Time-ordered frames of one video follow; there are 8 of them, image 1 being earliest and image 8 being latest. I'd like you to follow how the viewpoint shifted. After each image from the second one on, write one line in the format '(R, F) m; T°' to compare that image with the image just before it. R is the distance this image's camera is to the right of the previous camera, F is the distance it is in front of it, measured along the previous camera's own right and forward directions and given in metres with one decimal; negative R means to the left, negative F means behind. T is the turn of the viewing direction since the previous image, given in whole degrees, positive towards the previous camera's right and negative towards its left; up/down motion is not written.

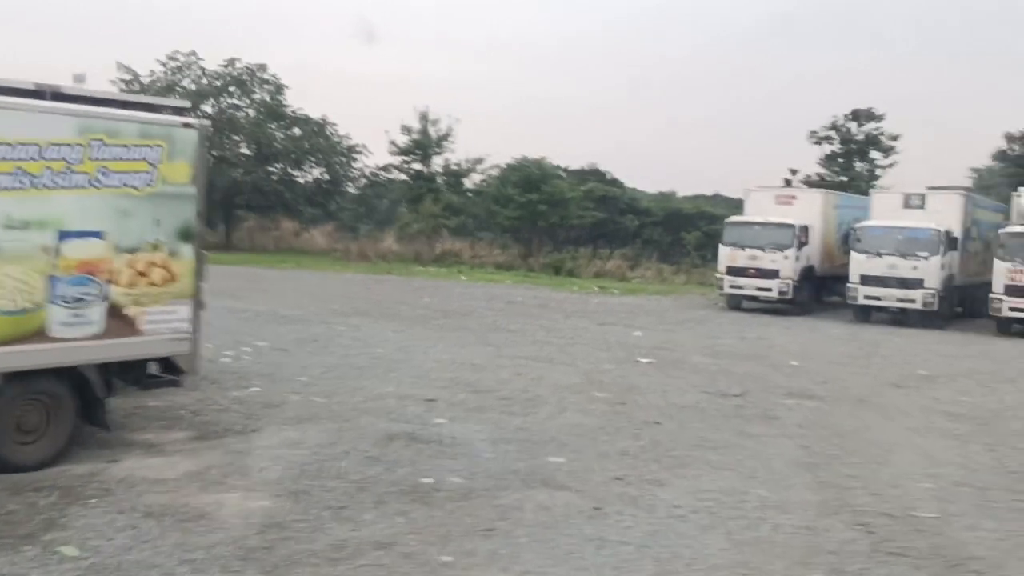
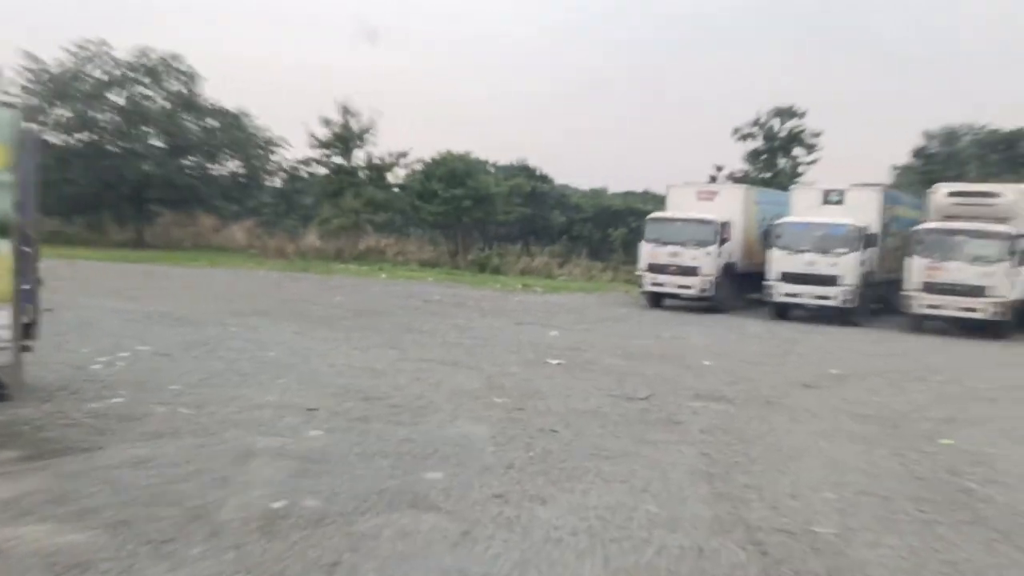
(+0.5, +0.7) m; +4°
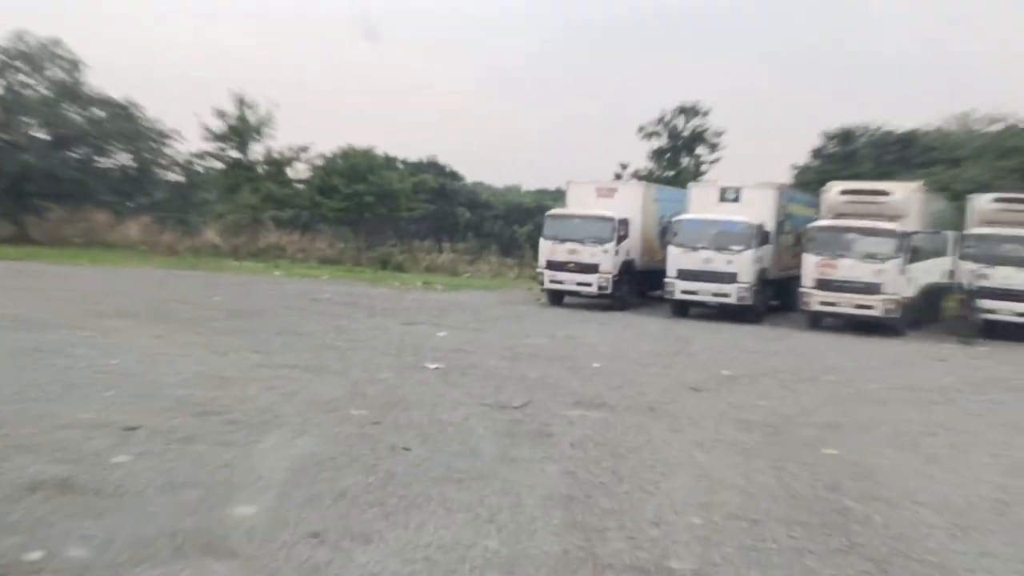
(+0.6, +0.9) m; +5°
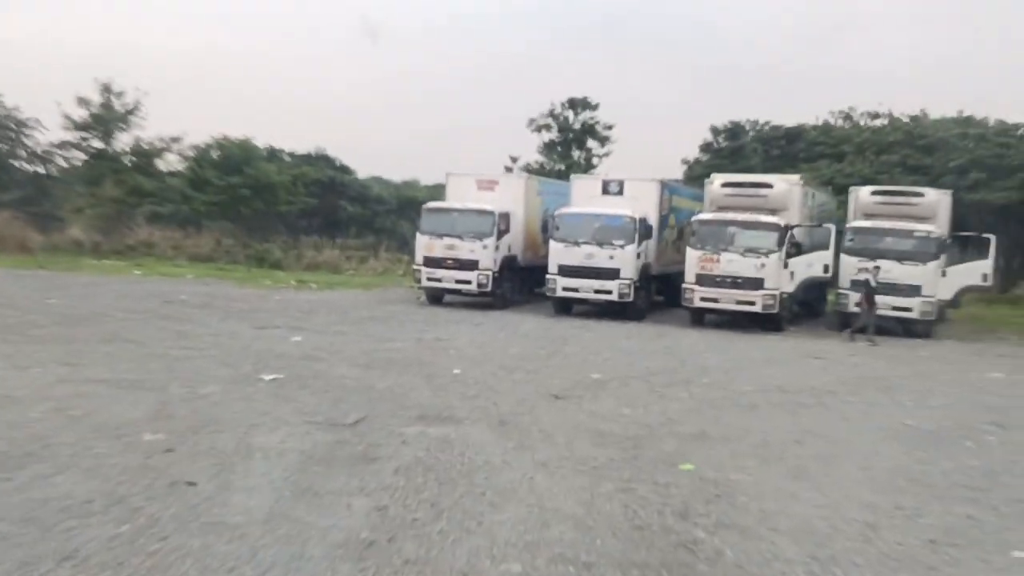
(+0.8, +1.1) m; +6°
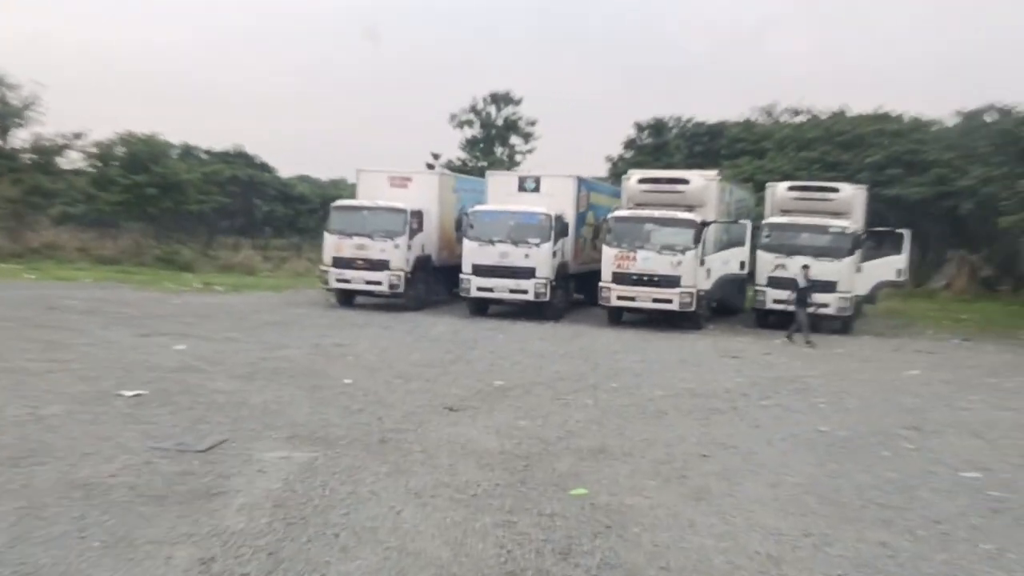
(+0.5, +0.9) m; +4°
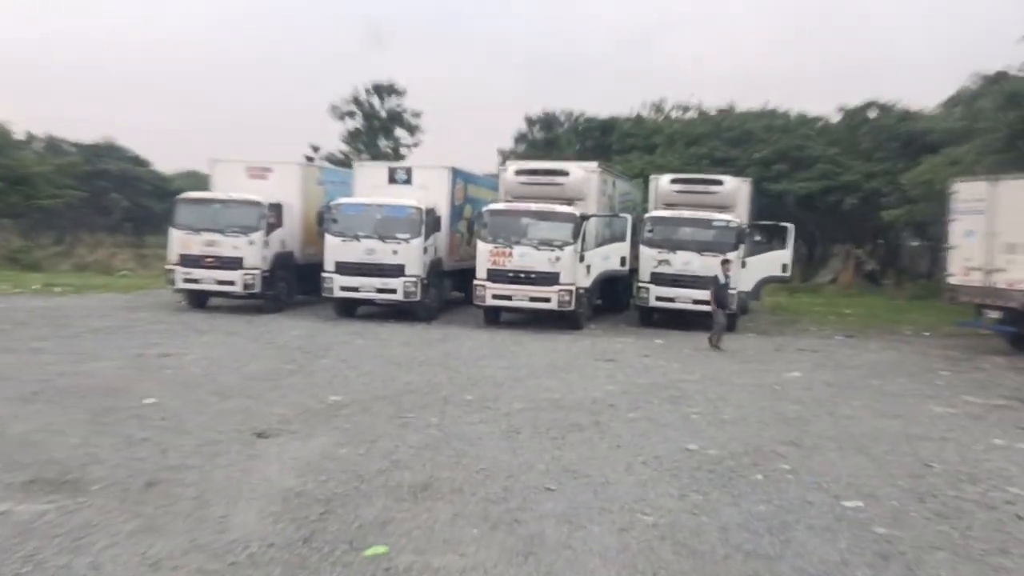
(+0.8, +1.6) m; +6°
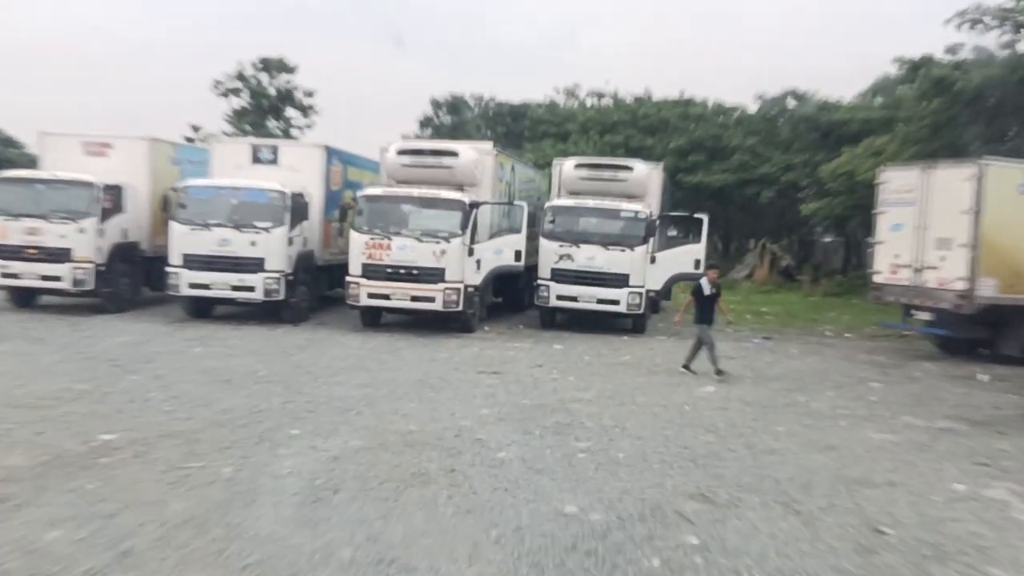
(+0.8, +2.5) m; +5°
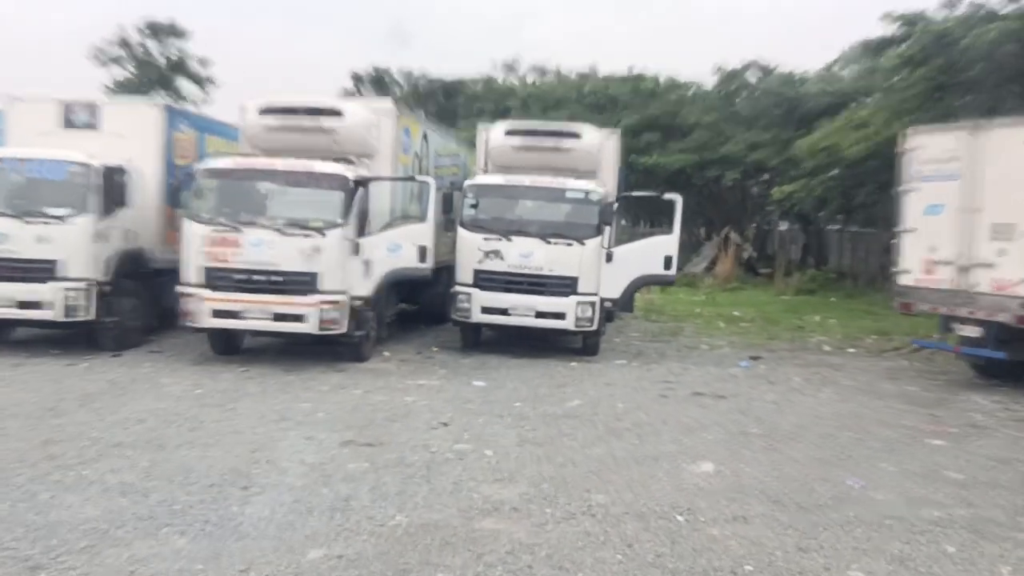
(+0.6, +4.9) m; +3°
